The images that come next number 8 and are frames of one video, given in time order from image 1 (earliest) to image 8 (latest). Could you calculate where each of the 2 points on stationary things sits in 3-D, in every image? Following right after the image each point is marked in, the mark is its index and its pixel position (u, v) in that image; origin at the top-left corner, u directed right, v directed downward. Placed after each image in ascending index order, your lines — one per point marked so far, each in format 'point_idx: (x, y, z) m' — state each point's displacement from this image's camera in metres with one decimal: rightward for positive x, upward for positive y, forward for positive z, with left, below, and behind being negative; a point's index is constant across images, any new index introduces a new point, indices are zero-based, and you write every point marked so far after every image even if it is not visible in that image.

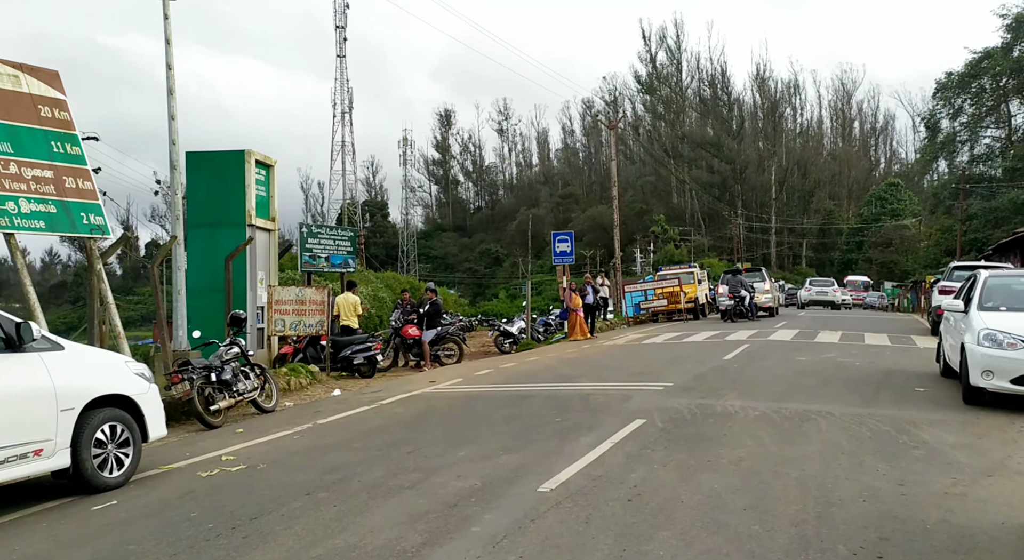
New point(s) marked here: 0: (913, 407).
0: (+4.4, -1.4, +8.8) m
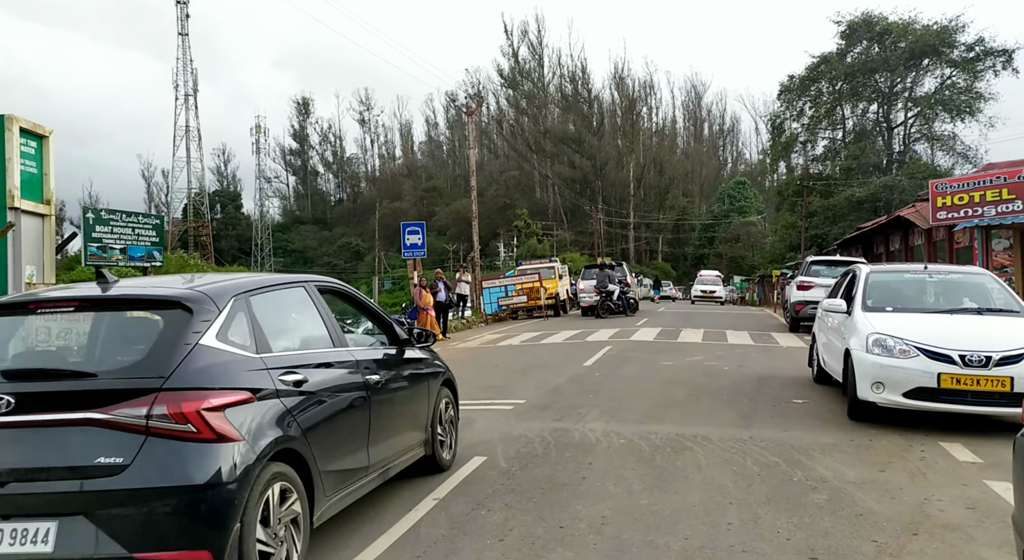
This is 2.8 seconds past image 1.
0: (+2.7, -1.4, +7.5) m
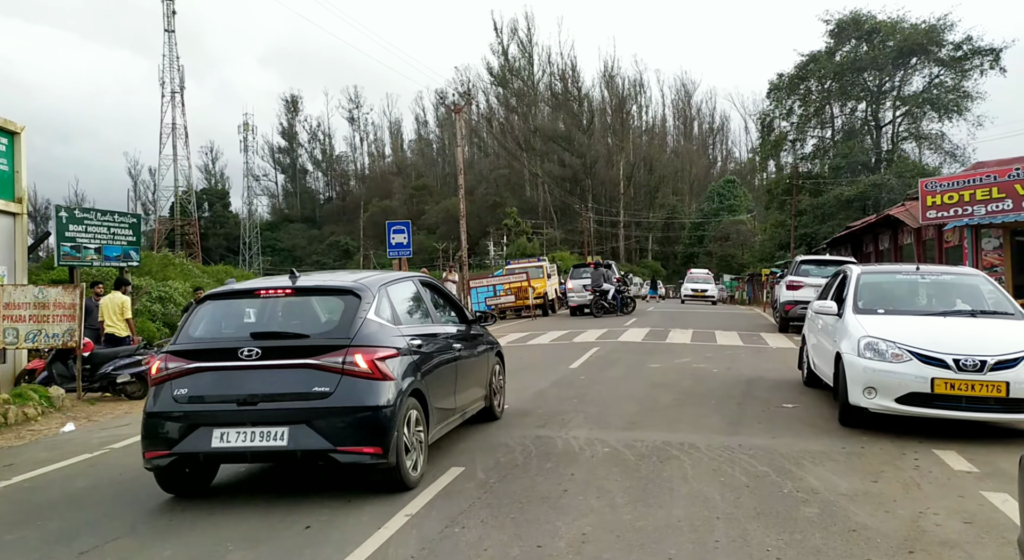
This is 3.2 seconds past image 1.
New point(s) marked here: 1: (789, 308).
0: (+2.5, -1.4, +7.3) m
1: (+6.1, -0.6, +17.9) m
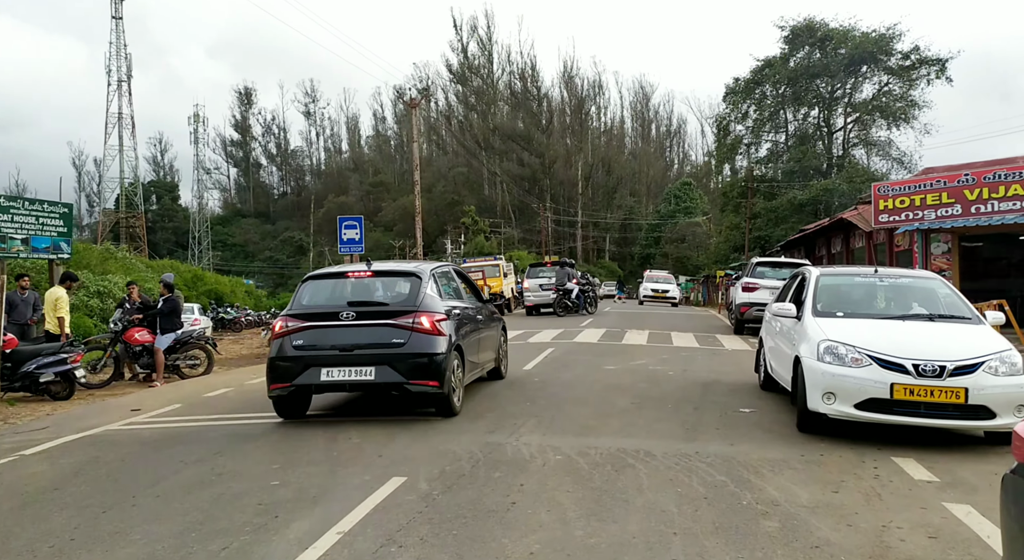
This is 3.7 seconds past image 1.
0: (+2.0, -1.4, +7.1) m
1: (+5.1, -0.7, +17.8) m
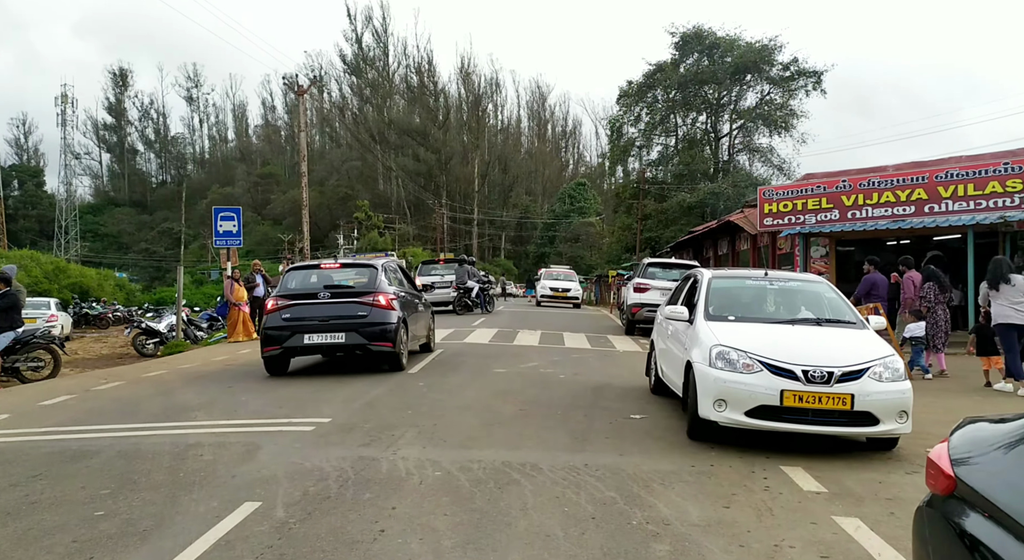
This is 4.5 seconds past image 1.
0: (+1.0, -1.4, +6.7) m
1: (+2.7, -0.7, +17.8) m
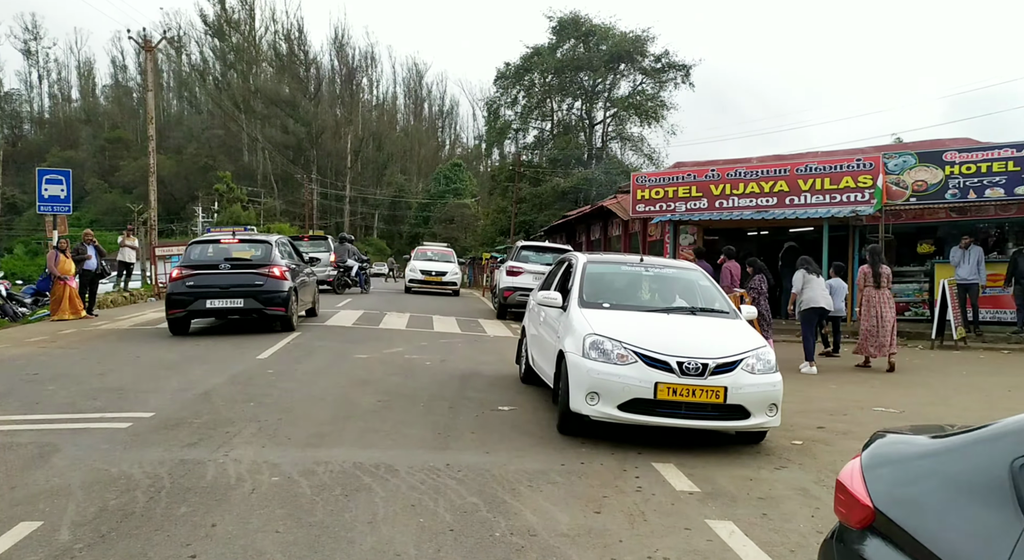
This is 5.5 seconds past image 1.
0: (-0.1, -1.3, +6.2) m
1: (-0.1, -0.3, +17.4) m
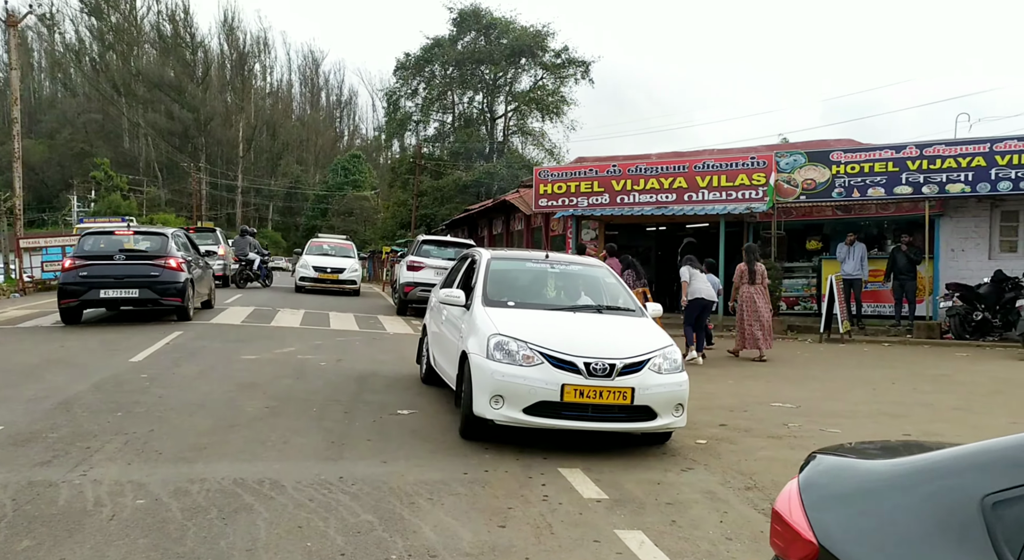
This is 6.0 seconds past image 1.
0: (-0.8, -1.3, +5.8) m
1: (-2.2, -0.2, +16.9) m
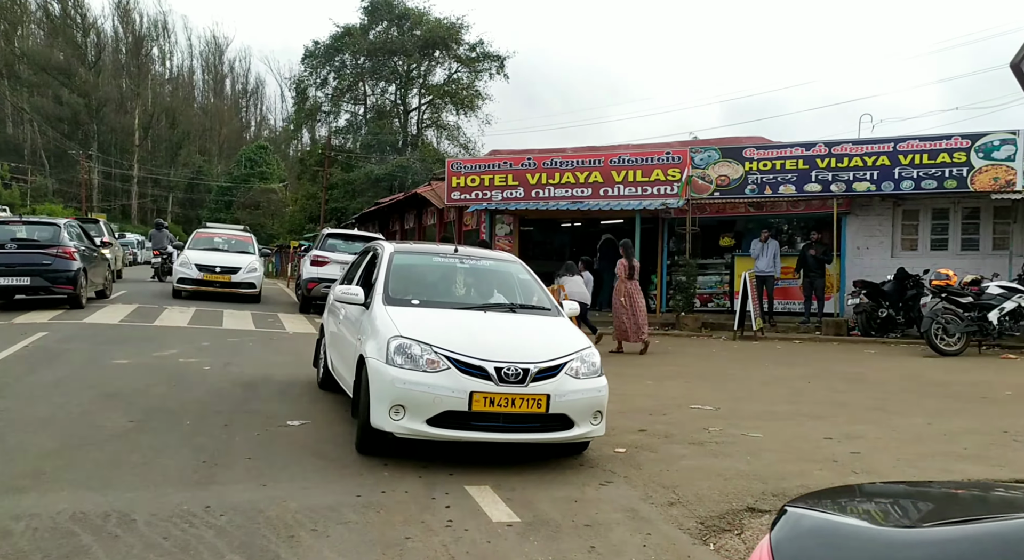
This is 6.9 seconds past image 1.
0: (-1.4, -1.3, +5.1) m
1: (-4.0, -0.1, +16.0) m
